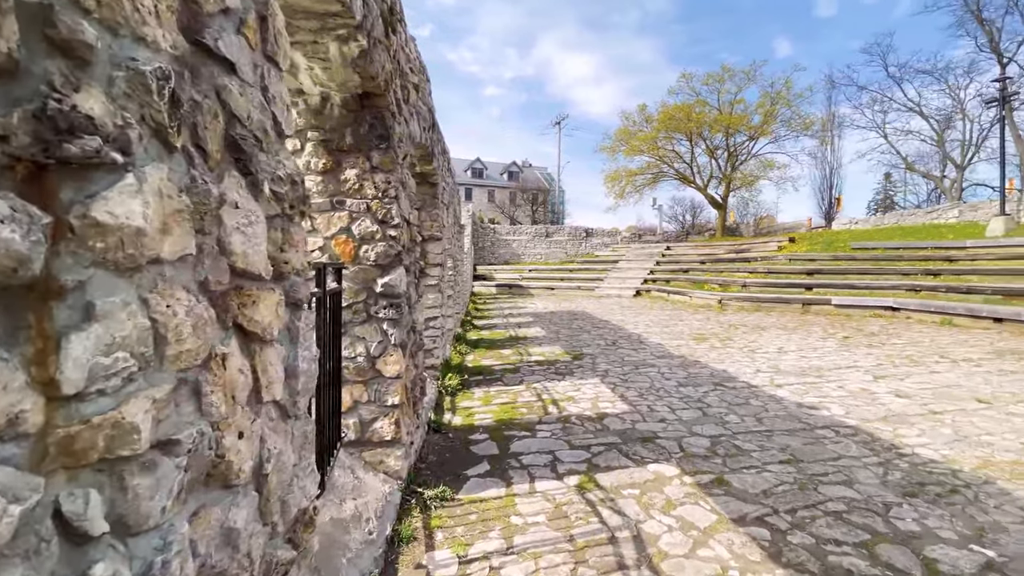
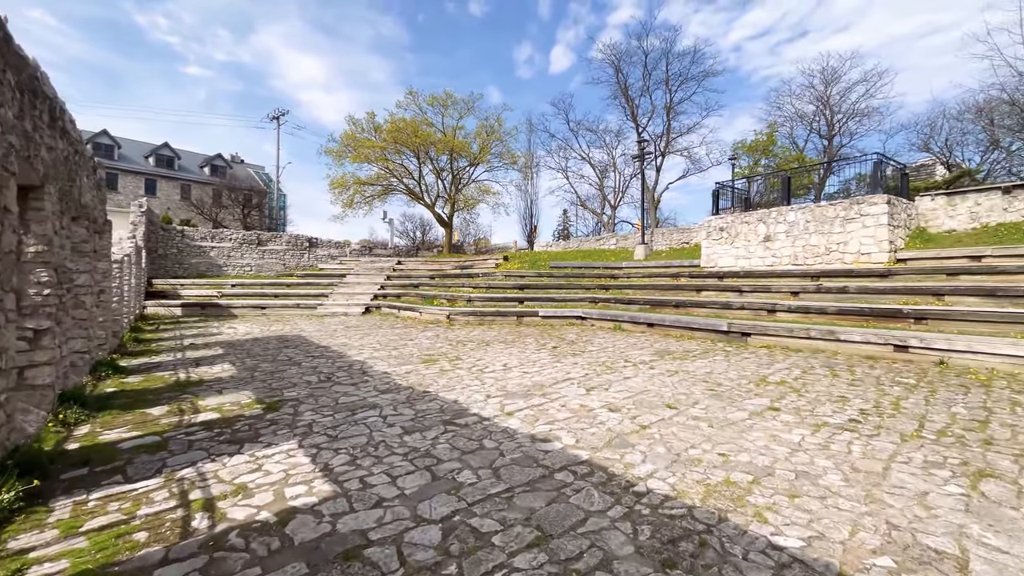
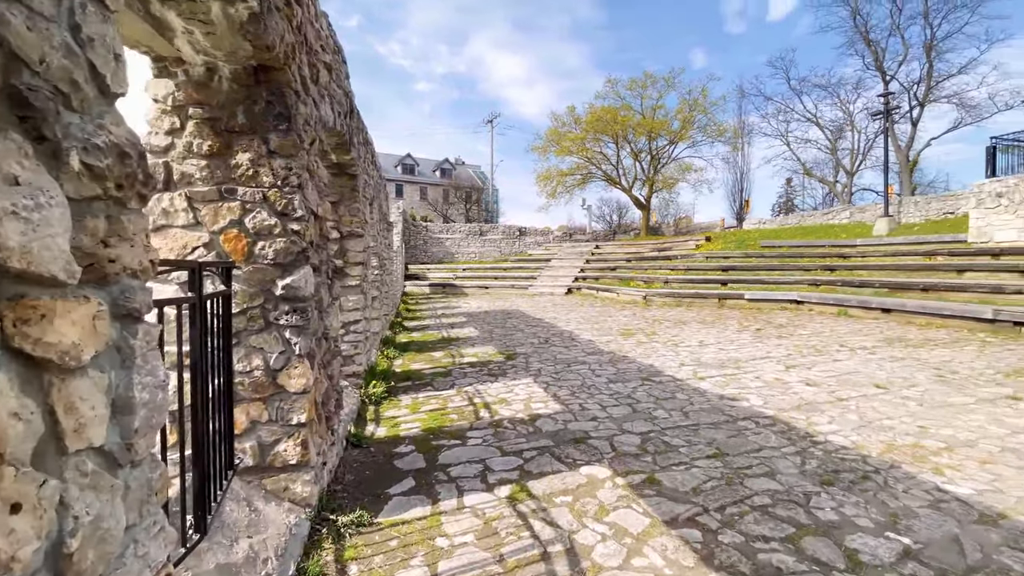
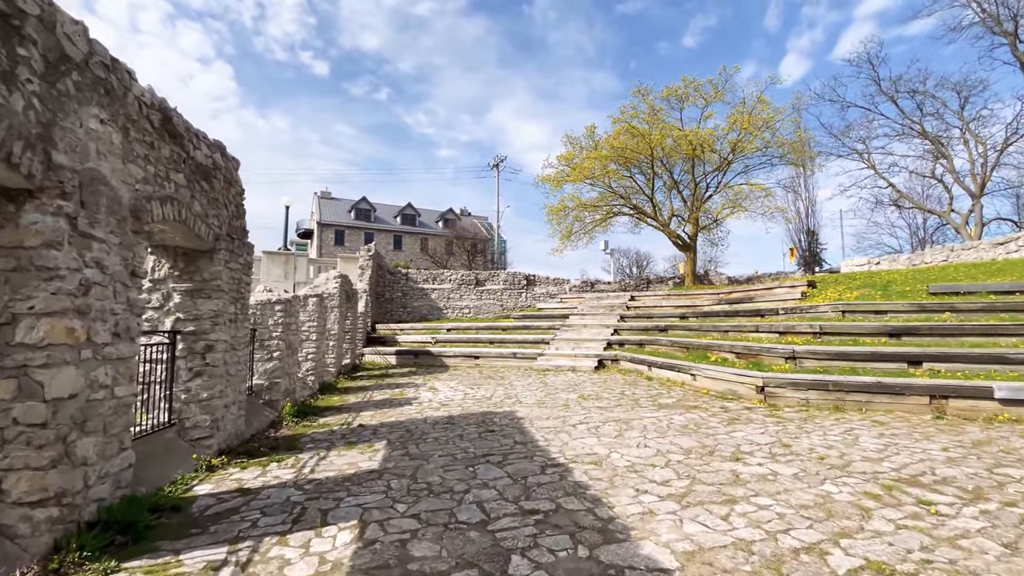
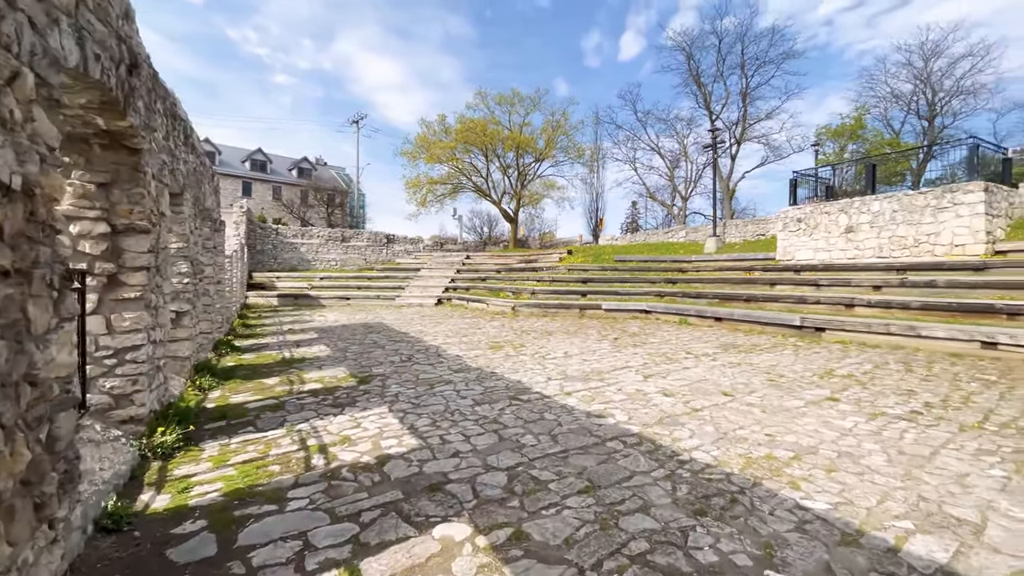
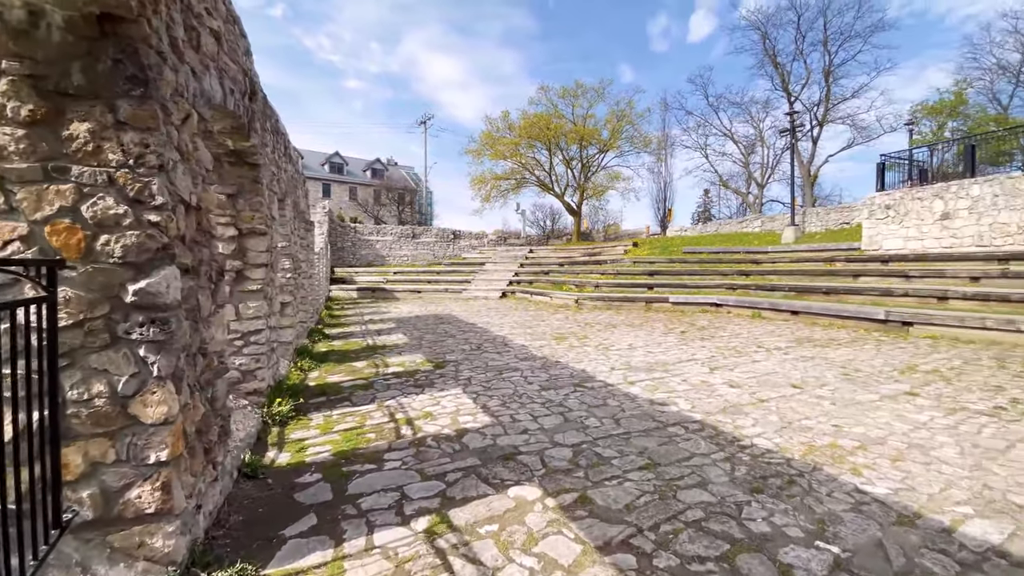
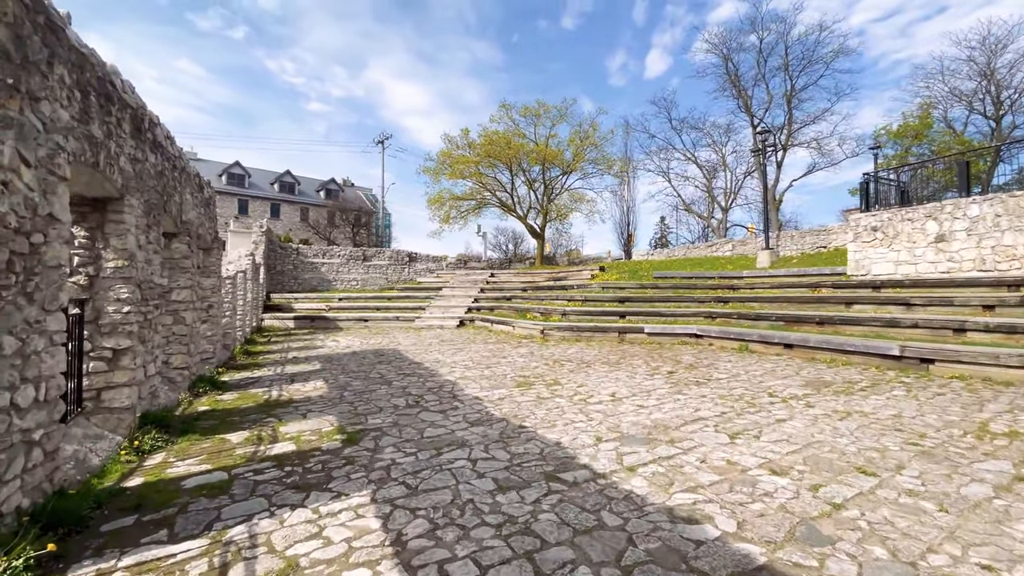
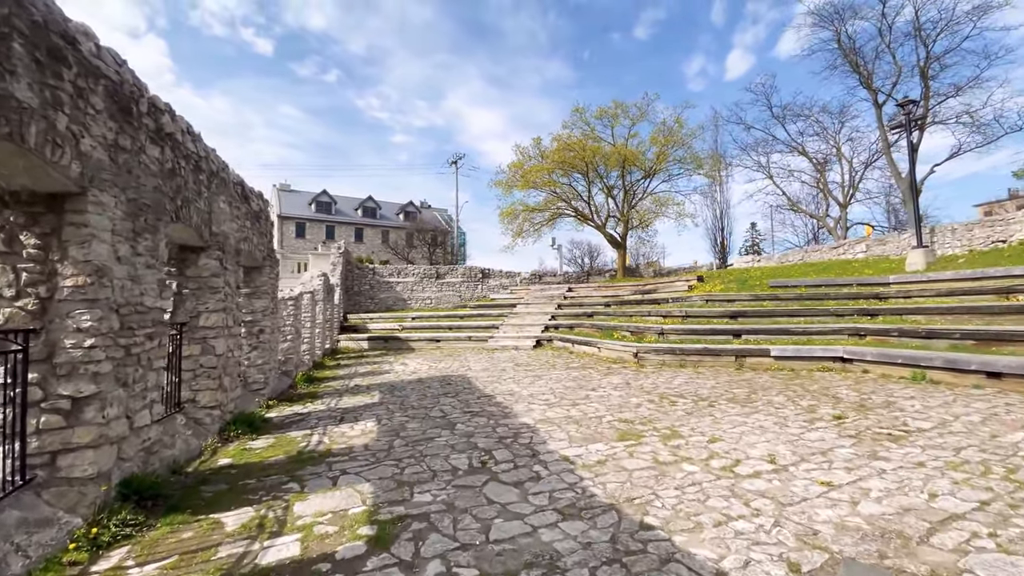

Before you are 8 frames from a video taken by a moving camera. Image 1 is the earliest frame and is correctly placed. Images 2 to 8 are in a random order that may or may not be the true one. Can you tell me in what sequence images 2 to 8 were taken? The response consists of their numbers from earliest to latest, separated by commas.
3, 6, 5, 2, 7, 8, 4
